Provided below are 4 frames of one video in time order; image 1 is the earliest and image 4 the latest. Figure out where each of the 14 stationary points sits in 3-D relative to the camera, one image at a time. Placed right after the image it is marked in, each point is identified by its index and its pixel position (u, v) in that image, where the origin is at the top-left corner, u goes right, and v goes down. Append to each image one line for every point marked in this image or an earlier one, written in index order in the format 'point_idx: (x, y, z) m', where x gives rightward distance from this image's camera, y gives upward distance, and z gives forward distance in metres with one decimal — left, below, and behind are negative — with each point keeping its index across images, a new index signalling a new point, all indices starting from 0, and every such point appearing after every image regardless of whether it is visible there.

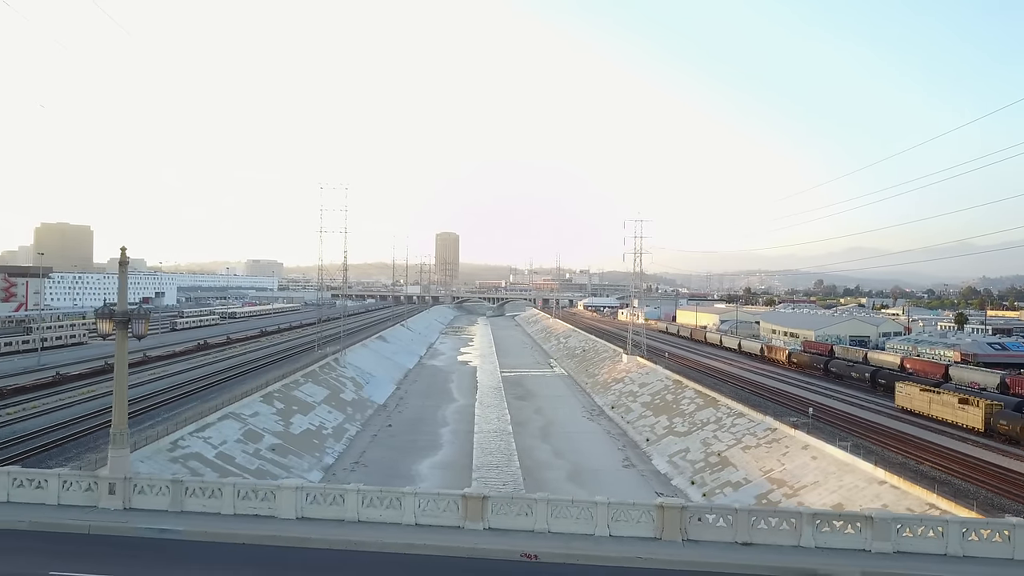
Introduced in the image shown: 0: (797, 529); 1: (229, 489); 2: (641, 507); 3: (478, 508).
0: (+2.4, -2.1, +7.0) m
1: (-2.7, -1.9, +7.7) m
2: (+1.2, -1.9, +7.2) m
3: (-0.3, -2.0, +7.3) m
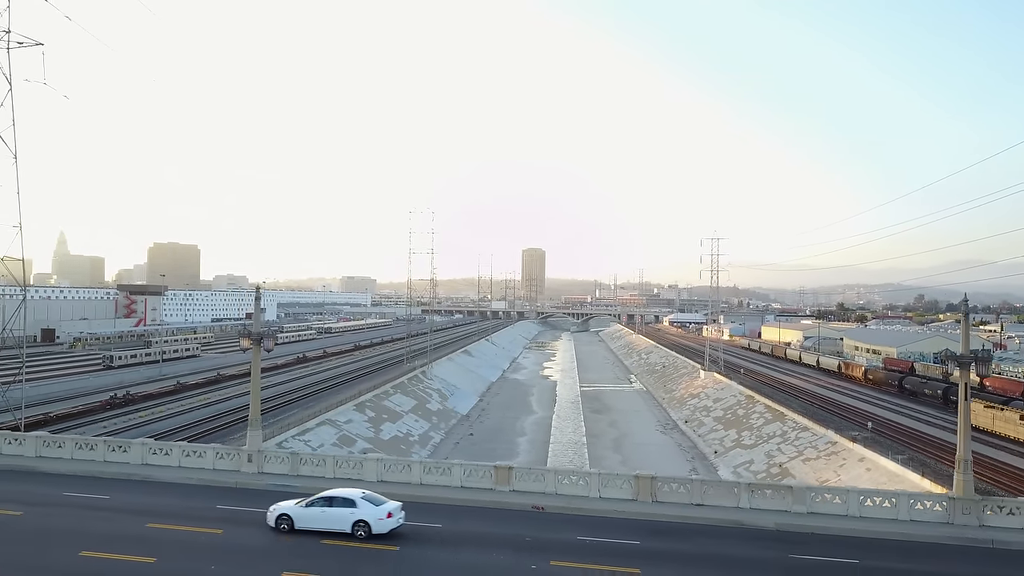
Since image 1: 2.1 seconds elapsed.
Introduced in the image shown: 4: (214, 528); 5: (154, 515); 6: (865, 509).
0: (+2.6, -2.4, +9.5) m
1: (-2.4, -2.3, +10.7) m
2: (+1.4, -2.3, +9.8) m
3: (-0.1, -2.3, +10.1) m
4: (-3.1, -2.5, +8.5) m
5: (-4.0, -2.5, +9.0) m
6: (+4.0, -2.5, +9.1) m
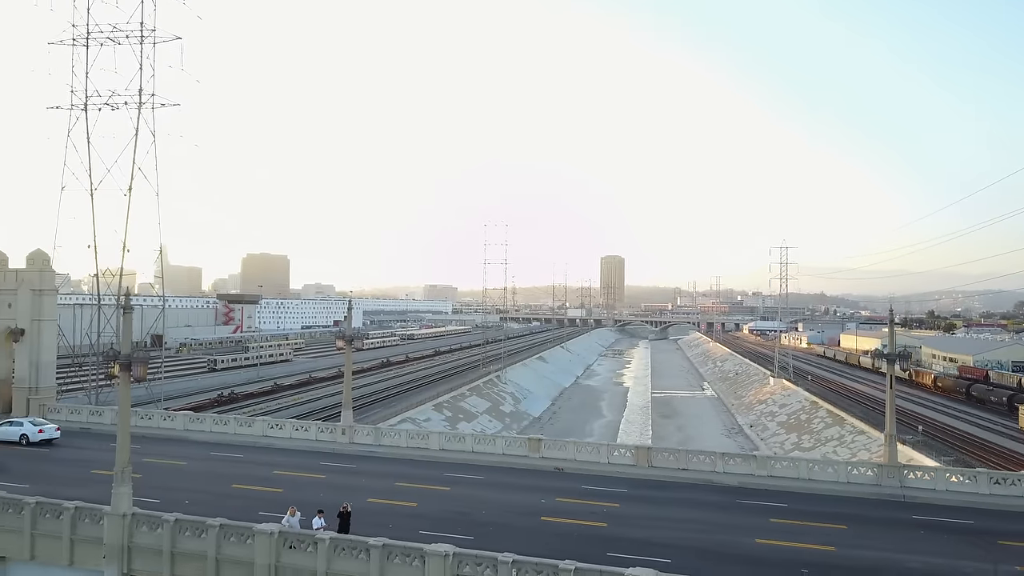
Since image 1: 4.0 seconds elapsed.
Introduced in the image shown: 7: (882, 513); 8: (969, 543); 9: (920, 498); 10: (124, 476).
0: (+3.0, -2.6, +12.1) m
1: (-1.8, -2.5, +13.9) m
2: (+1.8, -2.5, +12.6) m
3: (+0.4, -2.5, +13.0) m
4: (-2.8, -2.7, +11.8) m
5: (-3.6, -2.7, +12.3) m
6: (+4.3, -2.7, +11.6) m
7: (+4.5, -2.8, +10.0) m
8: (+4.9, -2.7, +8.8) m
9: (+5.4, -2.8, +10.7) m
10: (-3.8, -1.9, +8.0) m
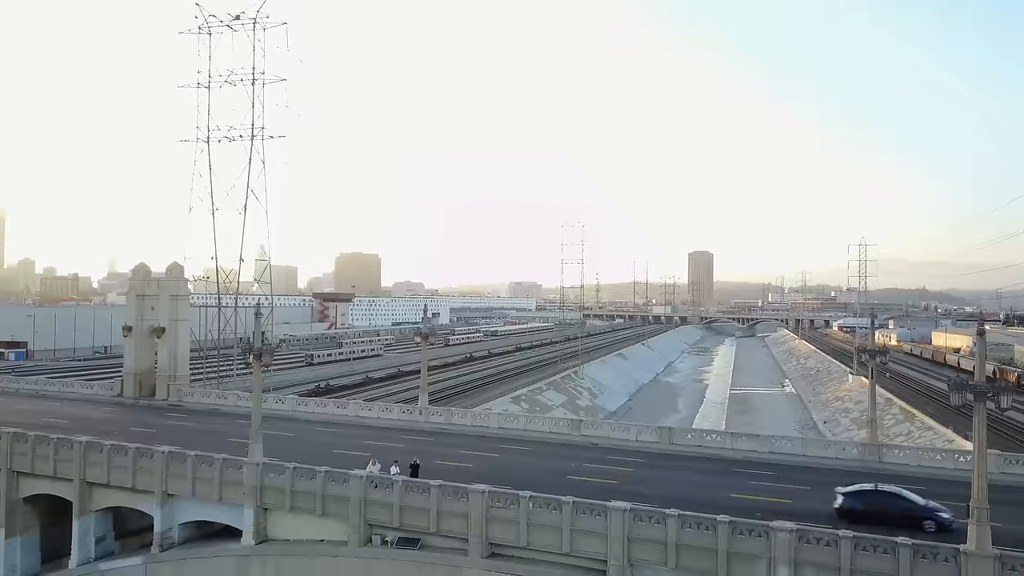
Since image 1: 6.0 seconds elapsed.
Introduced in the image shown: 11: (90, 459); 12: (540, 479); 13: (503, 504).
0: (+3.8, -2.7, +14.5) m
1: (-0.9, -2.6, +16.7) m
2: (+2.6, -2.6, +15.0) m
3: (+1.3, -2.6, +15.6) m
4: (-2.0, -2.8, +14.7) m
5: (-2.8, -2.8, +15.3) m
6: (+5.0, -2.8, +13.8) m
7: (+5.1, -2.9, +12.2) m
8: (+5.3, -2.9, +10.9) m
9: (+5.9, -2.9, +12.7) m
10: (-3.5, -2.0, +11.1) m
11: (-6.5, -2.6, +12.6) m
12: (+0.4, -2.8, +12.0) m
13: (-0.1, -2.5, +9.6) m
